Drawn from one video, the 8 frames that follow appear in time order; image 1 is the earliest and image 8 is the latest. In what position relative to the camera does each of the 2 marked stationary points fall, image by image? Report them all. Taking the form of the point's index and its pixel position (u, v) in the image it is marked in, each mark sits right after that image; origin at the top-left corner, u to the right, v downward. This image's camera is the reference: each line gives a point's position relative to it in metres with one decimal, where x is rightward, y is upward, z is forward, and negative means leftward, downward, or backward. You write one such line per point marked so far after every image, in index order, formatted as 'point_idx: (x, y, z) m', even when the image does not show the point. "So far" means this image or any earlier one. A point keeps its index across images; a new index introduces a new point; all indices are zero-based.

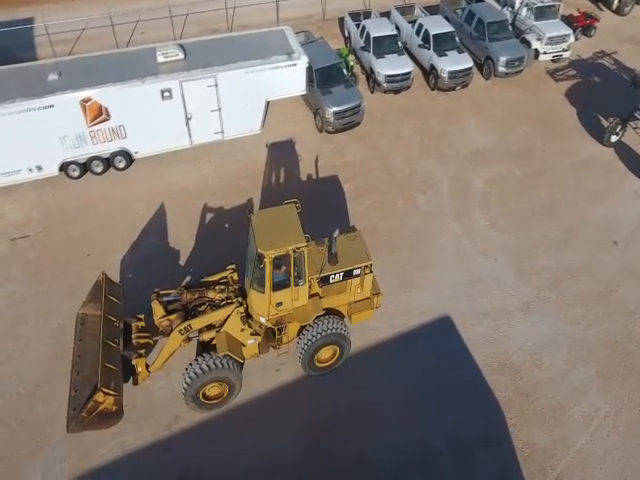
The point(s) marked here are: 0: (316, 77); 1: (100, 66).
0: (-1.0, +23.3, +19.4) m
1: (-29.5, +22.9, +18.1) m
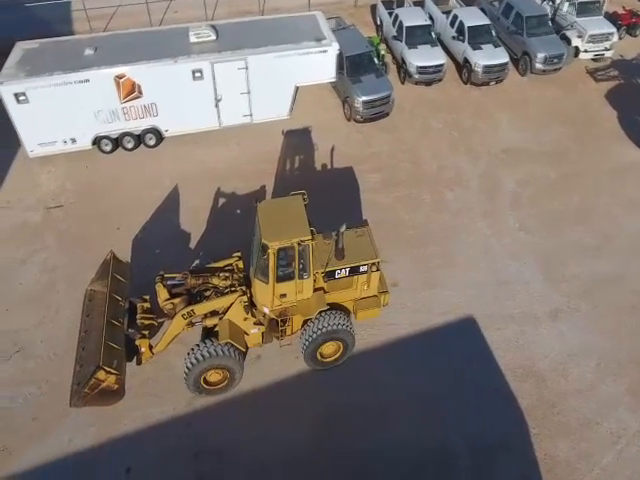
0: (+3.4, +24.6, +18.9) m
1: (-25.1, +26.0, +18.2) m
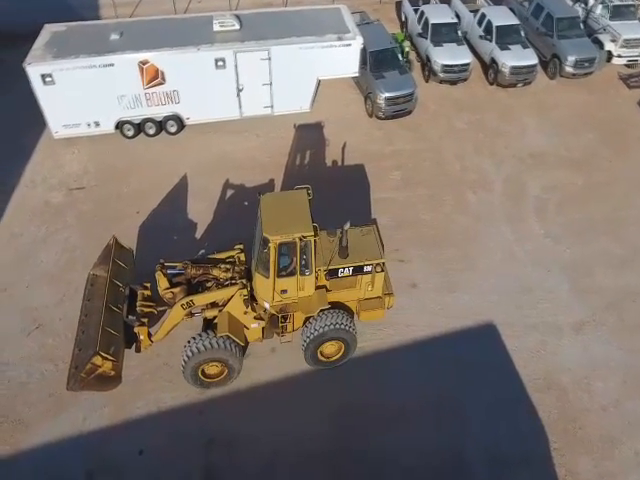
0: (+6.6, +24.8, +18.5) m
1: (-21.8, +27.8, +18.2) m
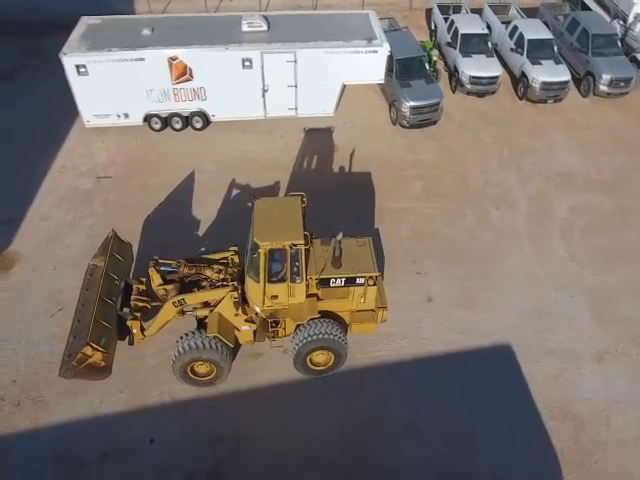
0: (+10.3, +23.6, +18.4) m
1: (-17.8, +28.8, +18.6) m
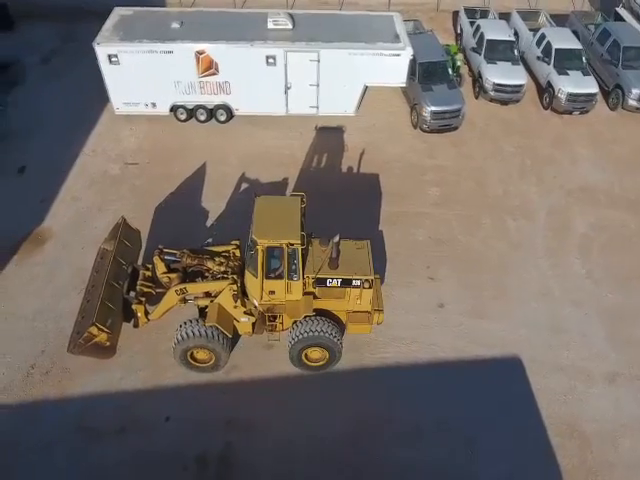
0: (+13.4, +23.0, +18.3) m
1: (-14.2, +30.2, +18.9) m
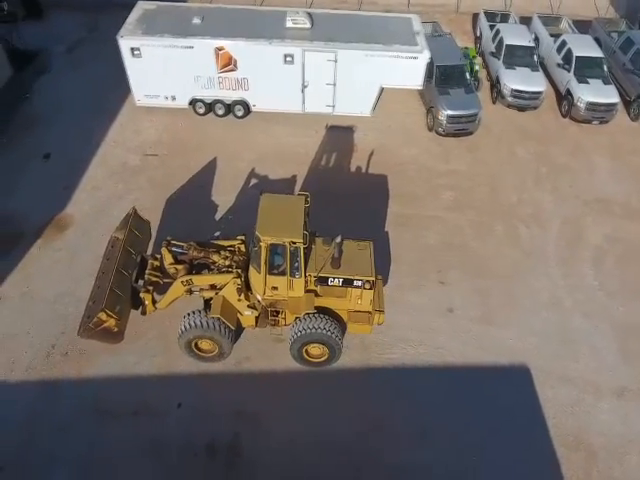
0: (+15.8, +22.5, +18.2) m
1: (-11.5, +31.0, +19.2) m
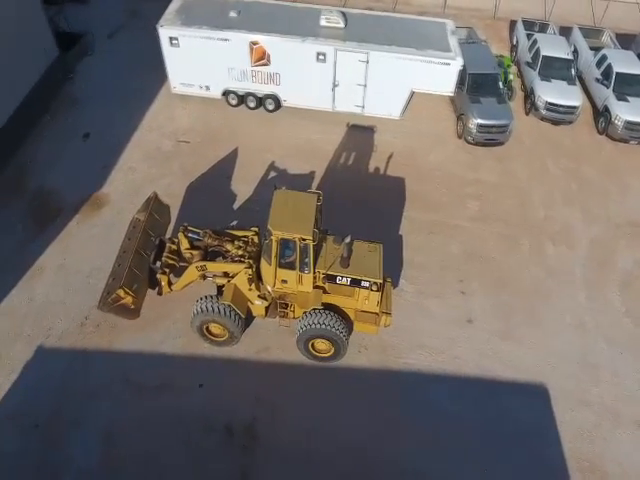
0: (+20.0, +21.1, +17.9) m
1: (-6.4, +32.0, +19.4) m
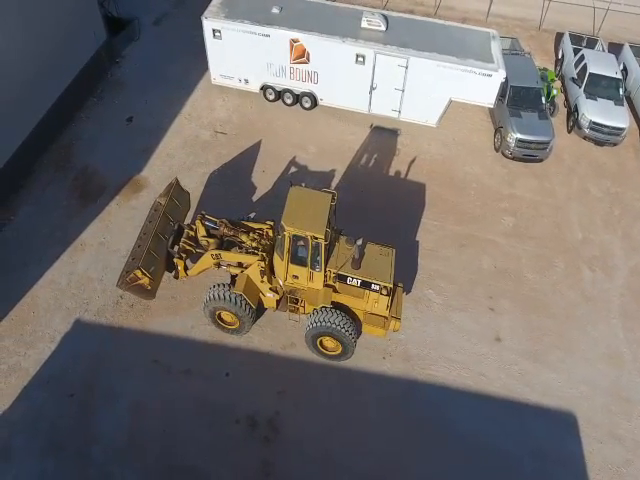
0: (+24.8, +18.9, +17.4) m
1: (-0.4, +32.2, +19.4) m
